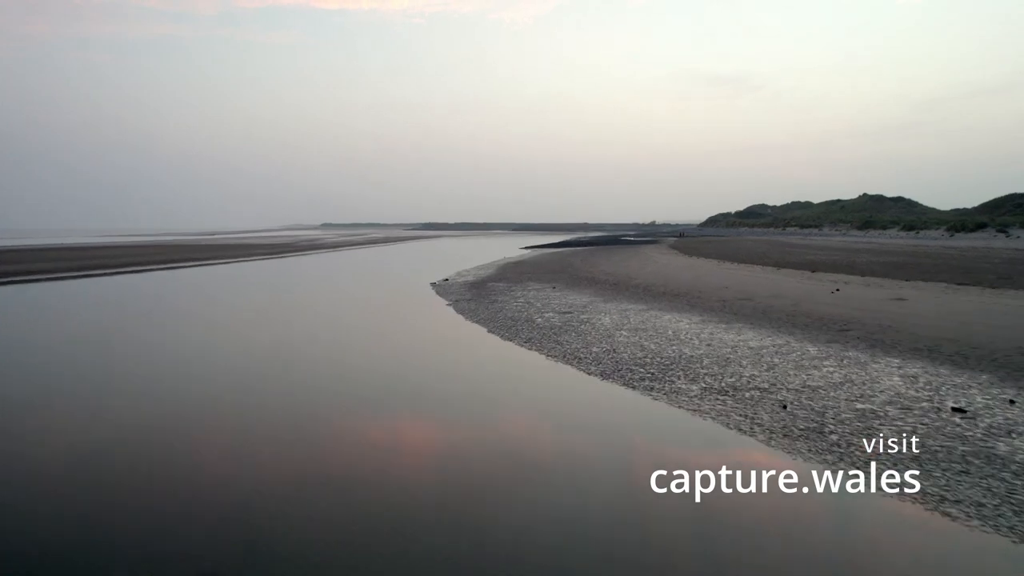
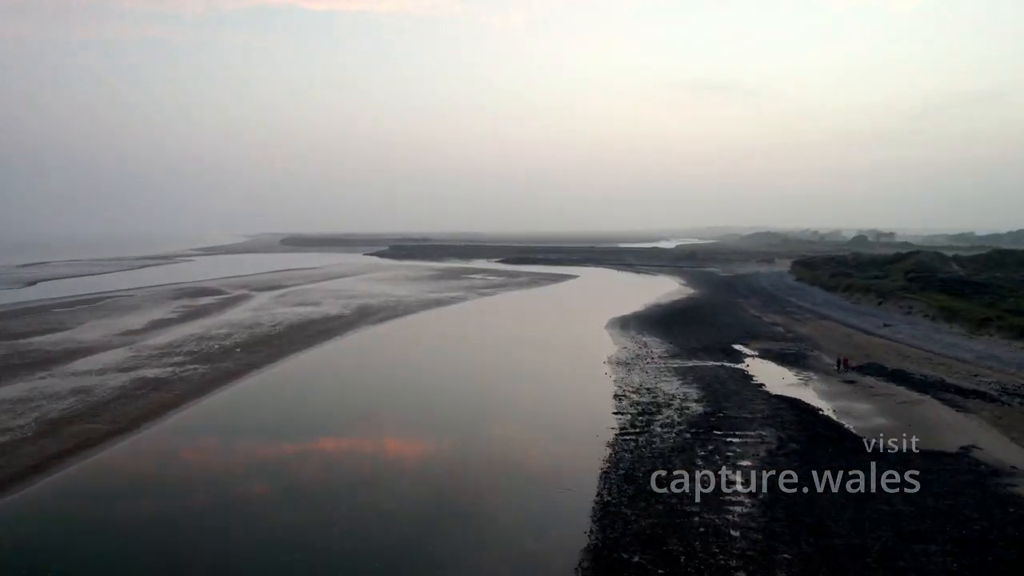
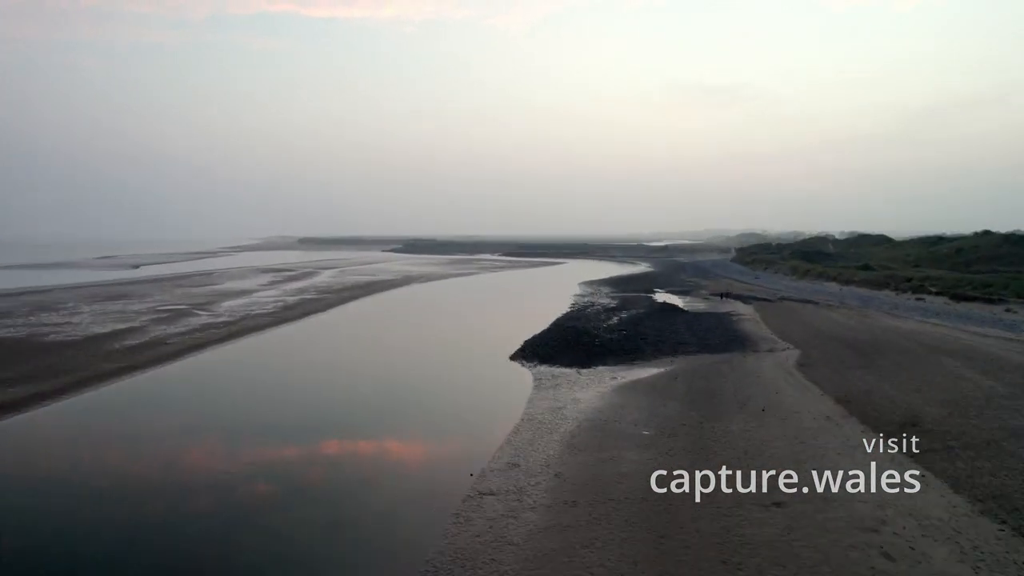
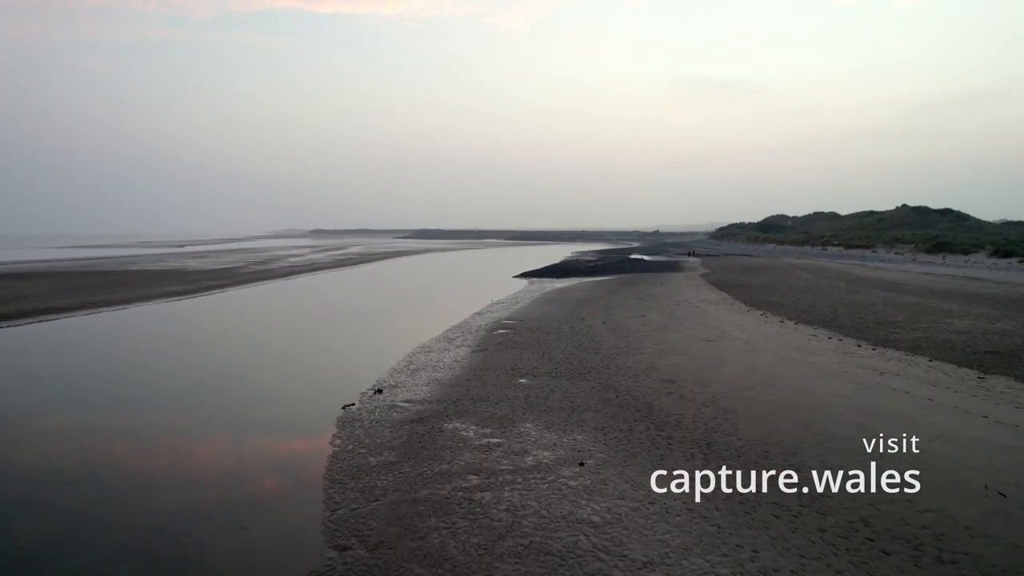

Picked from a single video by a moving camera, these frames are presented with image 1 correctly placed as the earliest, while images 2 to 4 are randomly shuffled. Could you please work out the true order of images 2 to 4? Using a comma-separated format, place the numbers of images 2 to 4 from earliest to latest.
4, 3, 2
